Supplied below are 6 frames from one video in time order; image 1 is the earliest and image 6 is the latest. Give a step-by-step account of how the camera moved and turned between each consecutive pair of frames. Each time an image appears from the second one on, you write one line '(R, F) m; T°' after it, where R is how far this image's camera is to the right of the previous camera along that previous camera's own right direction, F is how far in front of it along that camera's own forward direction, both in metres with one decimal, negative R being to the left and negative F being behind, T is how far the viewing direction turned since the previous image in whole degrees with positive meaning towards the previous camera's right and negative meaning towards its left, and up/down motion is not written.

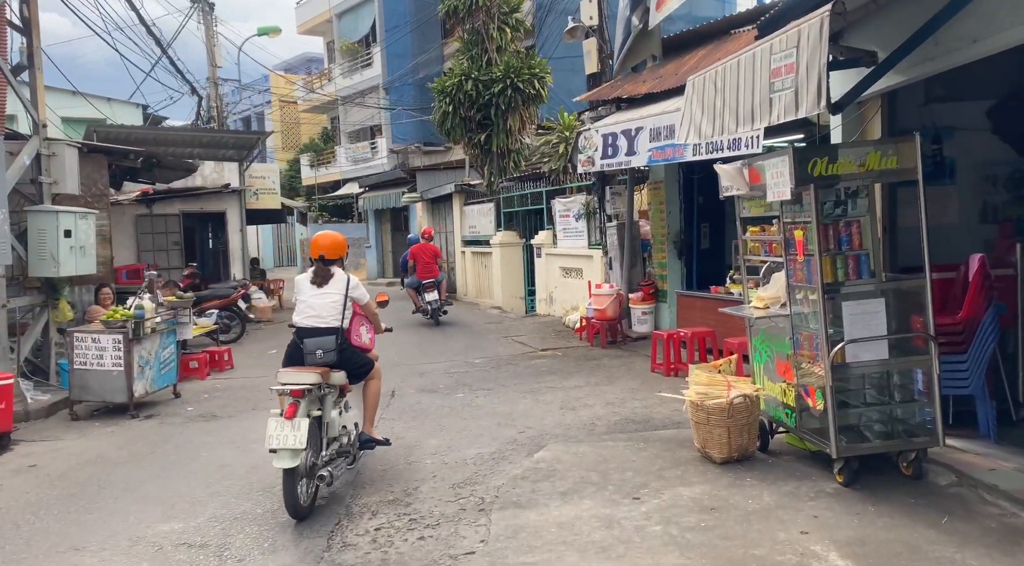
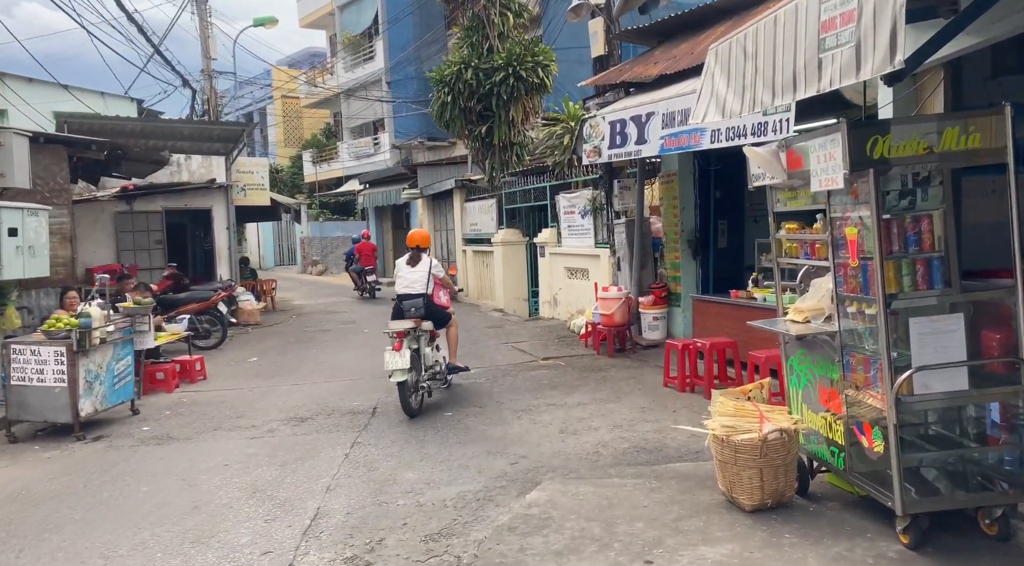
(+0.1, +0.9) m; -1°
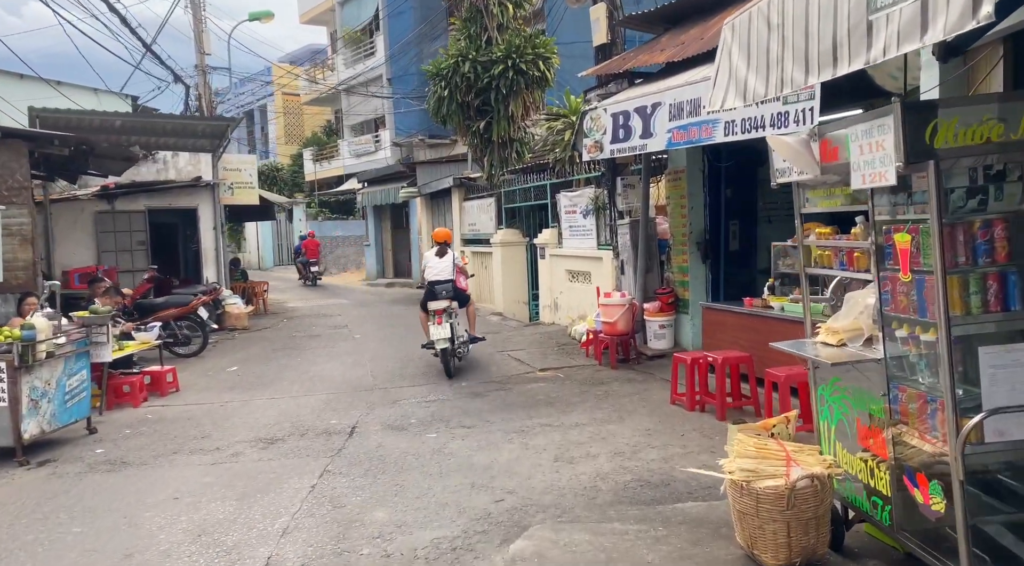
(+0.1, +0.7) m; 0°
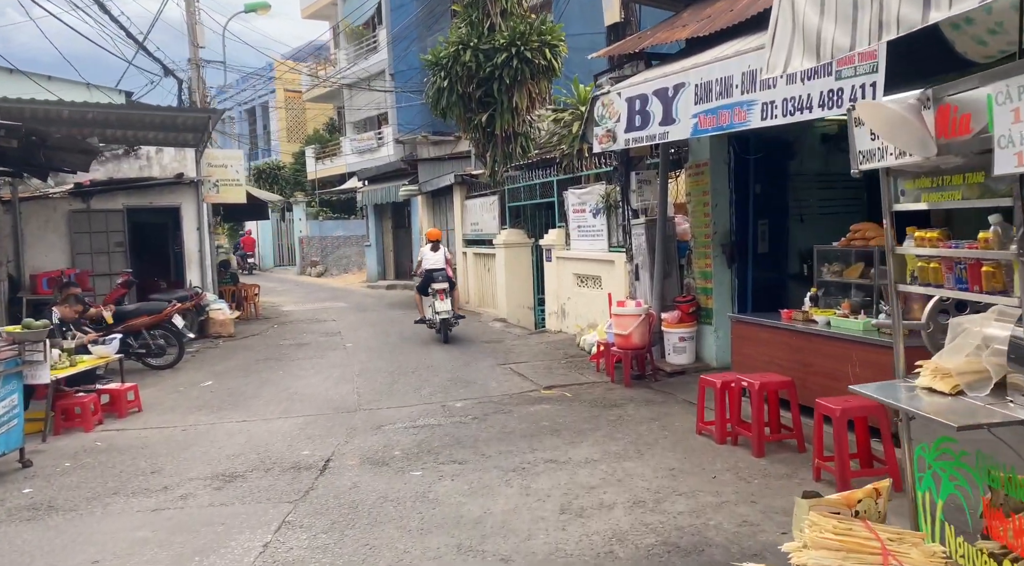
(+0.1, +1.0) m; -1°
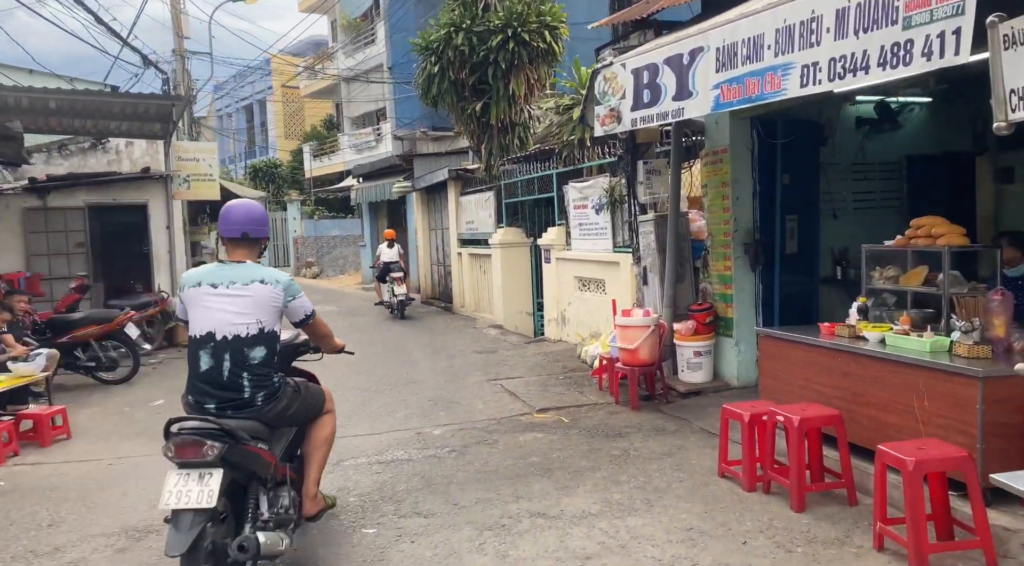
(+0.2, +1.1) m; 0°
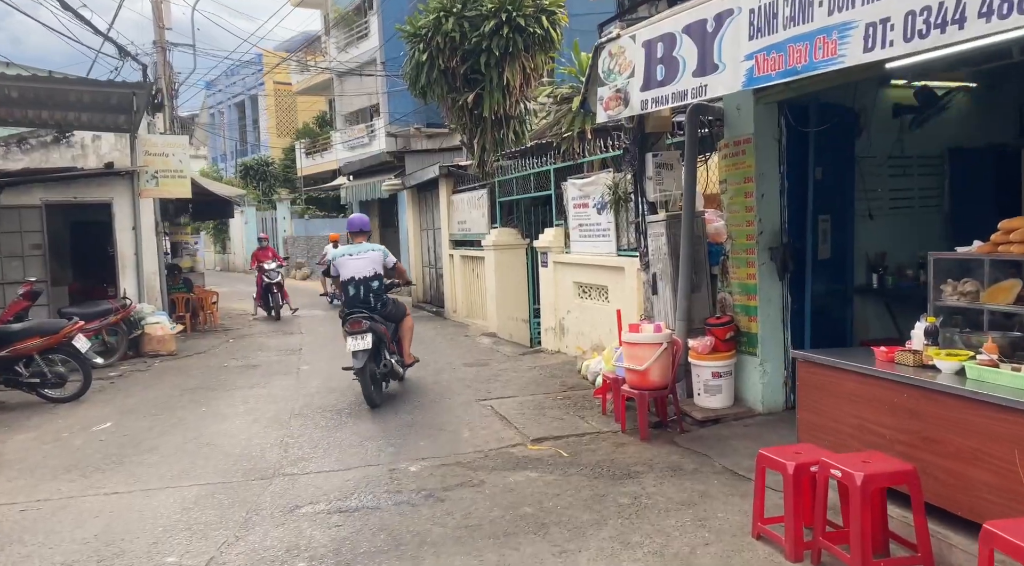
(+0.1, +0.9) m; 0°
